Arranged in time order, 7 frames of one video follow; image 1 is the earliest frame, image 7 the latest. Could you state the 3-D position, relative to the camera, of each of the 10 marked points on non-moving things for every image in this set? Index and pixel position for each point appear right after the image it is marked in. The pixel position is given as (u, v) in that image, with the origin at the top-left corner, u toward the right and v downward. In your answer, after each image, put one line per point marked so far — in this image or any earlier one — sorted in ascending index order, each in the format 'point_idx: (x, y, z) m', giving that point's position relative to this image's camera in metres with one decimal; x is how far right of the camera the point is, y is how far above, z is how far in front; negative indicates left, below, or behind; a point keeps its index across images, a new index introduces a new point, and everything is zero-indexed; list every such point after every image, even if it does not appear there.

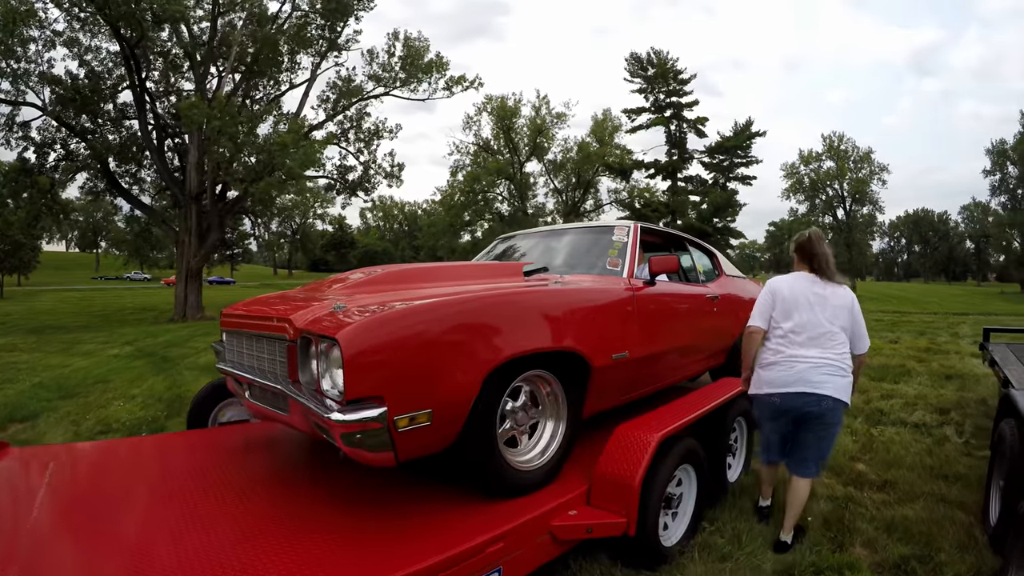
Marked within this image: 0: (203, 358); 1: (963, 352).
0: (-8.2, -1.8, +15.1) m
1: (+5.6, -0.8, +7.0) m
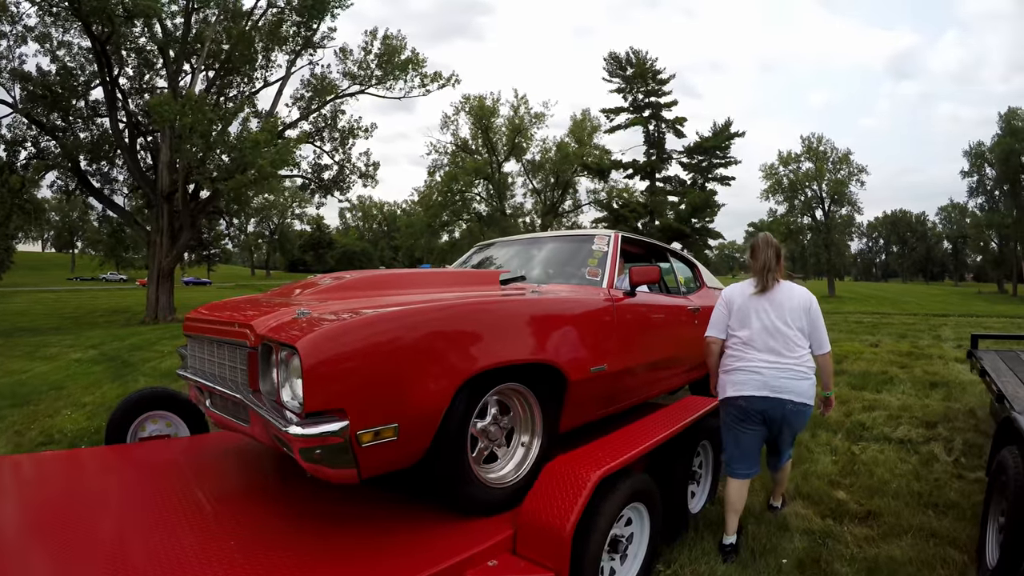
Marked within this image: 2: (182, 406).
0: (-8.8, -1.9, +14.5) m
1: (+5.1, -0.8, +6.7) m
2: (-2.7, -0.9, +4.5) m
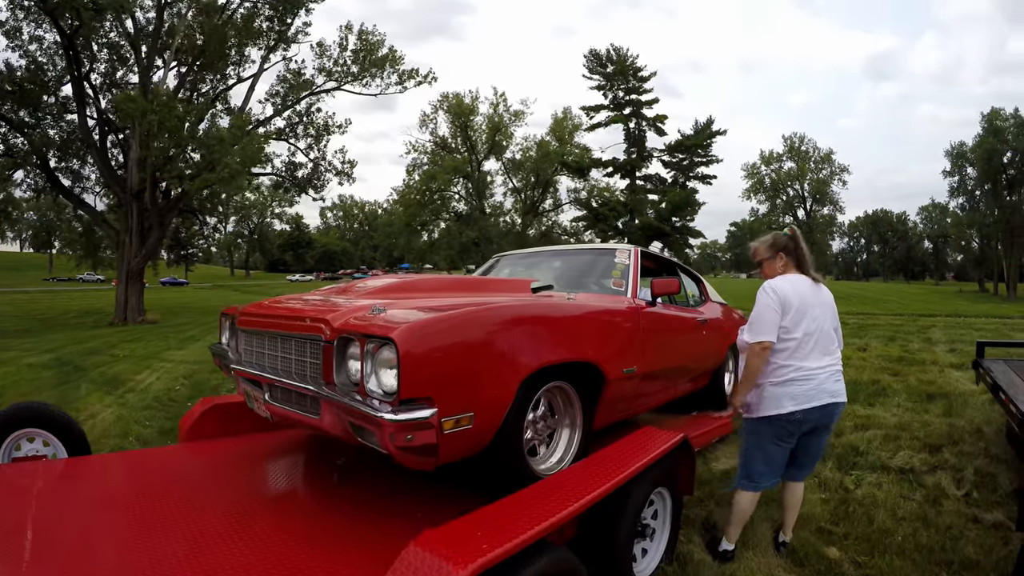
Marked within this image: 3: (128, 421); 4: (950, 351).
0: (-9.5, -1.9, +13.6) m
1: (+4.7, -0.8, +6.2) m
2: (-3.1, -0.9, +3.9) m
3: (-5.6, -1.9, +8.3) m
4: (+5.6, -0.8, +7.2) m
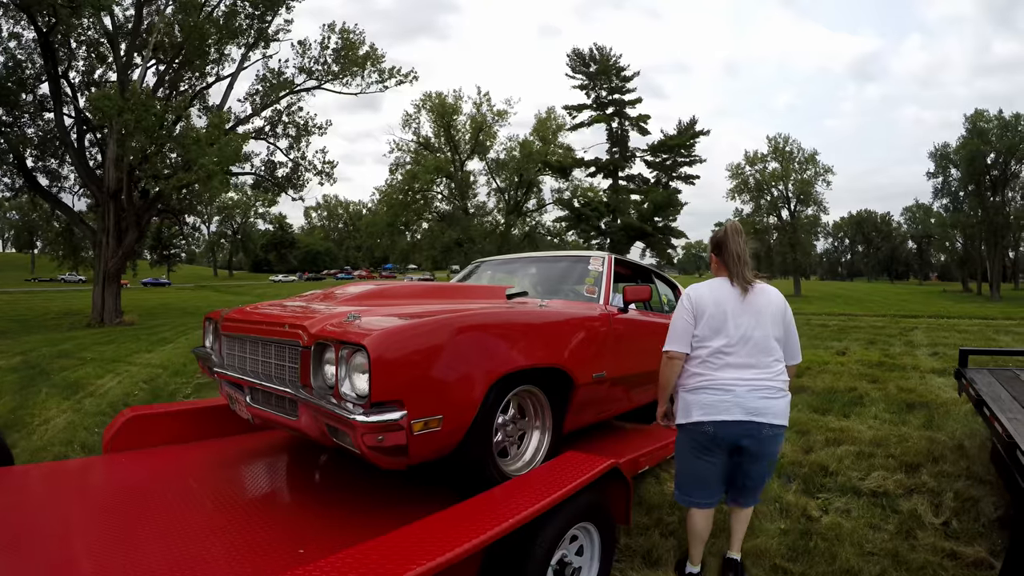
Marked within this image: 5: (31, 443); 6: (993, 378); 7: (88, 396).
0: (-10.0, -2.0, +13.1) m
1: (+4.3, -0.8, +6.0) m
2: (-3.4, -0.9, +3.5) m
3: (-6.0, -2.0, +7.9) m
4: (+5.2, -0.8, +7.0) m
5: (-6.2, -2.0, +7.3) m
6: (+2.6, -0.5, +3.1) m
7: (-7.5, -1.9, +10.1) m
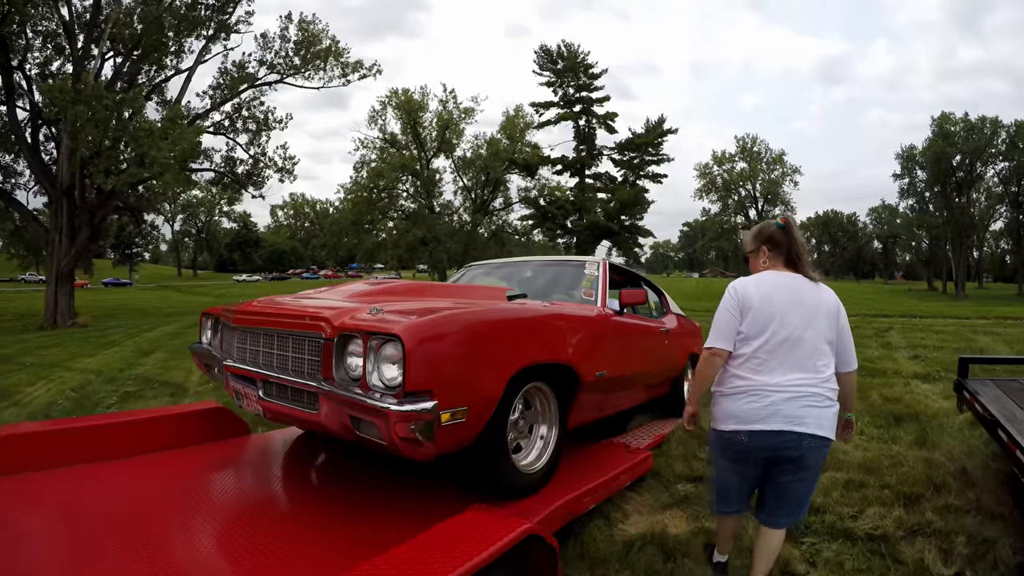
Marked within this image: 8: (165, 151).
0: (-10.8, -2.0, +12.1) m
1: (+3.8, -0.8, +5.6) m
2: (-3.8, -0.9, +2.8) m
3: (-6.6, -1.9, +7.0) m
4: (+4.6, -0.8, +6.7) m
5: (-6.8, -2.0, +6.5) m
6: (+2.2, -0.5, +2.6) m
7: (-8.2, -1.9, +9.2) m
8: (-10.1, +4.1, +16.9) m
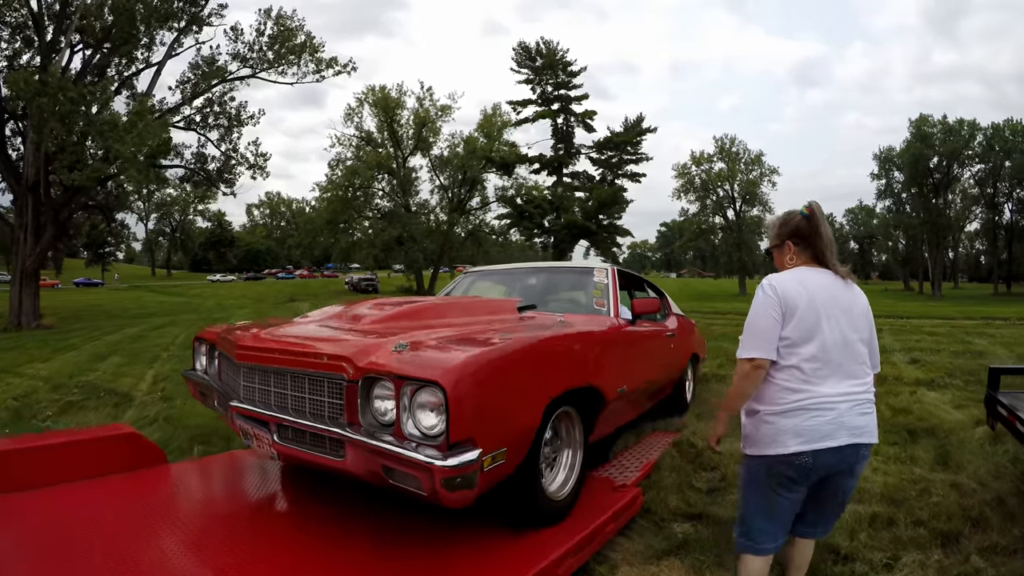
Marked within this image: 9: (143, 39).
0: (-11.3, -2.0, +11.3) m
1: (+3.6, -0.8, +5.3) m
2: (-3.9, -0.9, +2.2) m
3: (-6.9, -2.0, +6.4) m
4: (+4.4, -0.8, +6.4) m
5: (-7.0, -2.0, +5.8) m
6: (+2.1, -0.5, +2.3) m
7: (-8.6, -1.9, +8.5) m
8: (-10.8, +4.0, +16.1) m
9: (-12.5, +8.4, +19.2) m
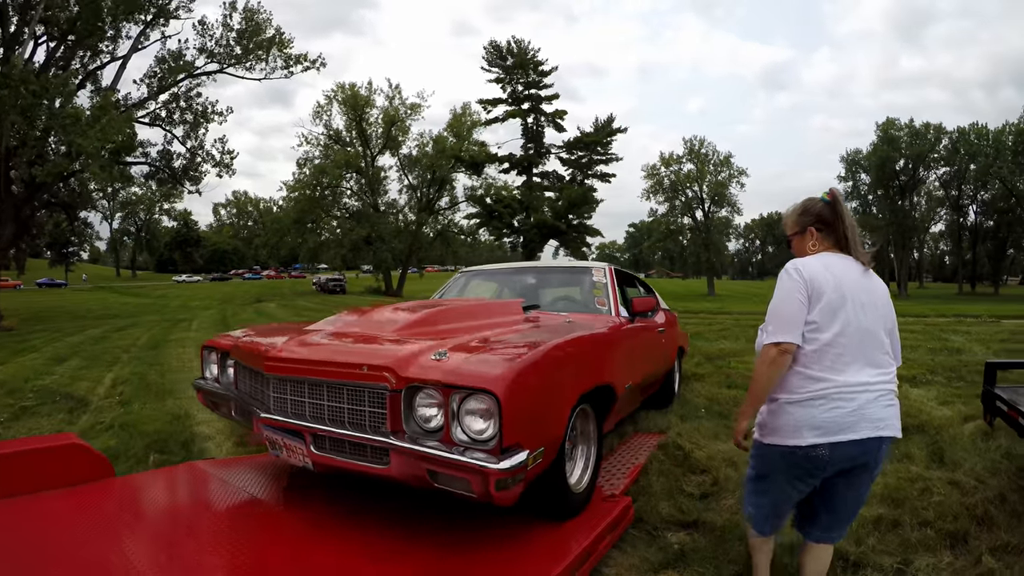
0: (-11.7, -2.0, +10.7) m
1: (+3.4, -0.8, +5.3) m
2: (-3.9, -0.9, +1.9) m
3: (-7.1, -1.9, +5.9) m
4: (+4.1, -0.8, +6.5) m
5: (-7.2, -2.0, +5.4) m
6: (+2.1, -0.4, +2.2) m
7: (-8.9, -1.9, +8.0) m
8: (-11.4, +4.0, +15.5) m
9: (-13.3, +8.4, +18.5) m
